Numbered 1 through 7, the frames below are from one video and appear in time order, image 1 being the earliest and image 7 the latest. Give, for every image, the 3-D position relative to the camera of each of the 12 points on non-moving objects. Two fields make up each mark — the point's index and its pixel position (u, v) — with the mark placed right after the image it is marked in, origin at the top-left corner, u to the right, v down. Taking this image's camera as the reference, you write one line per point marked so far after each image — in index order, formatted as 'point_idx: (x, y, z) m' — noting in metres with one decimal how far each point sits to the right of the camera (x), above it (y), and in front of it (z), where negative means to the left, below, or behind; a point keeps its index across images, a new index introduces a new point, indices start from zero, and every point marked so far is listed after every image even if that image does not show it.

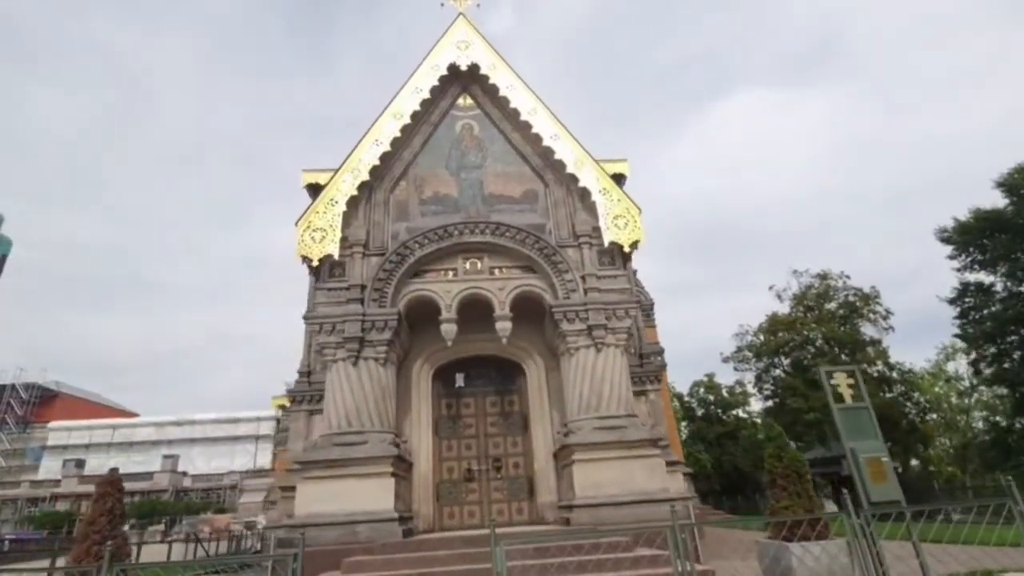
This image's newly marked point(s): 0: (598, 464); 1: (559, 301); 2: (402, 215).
0: (+1.4, -2.7, +9.3) m
1: (+0.9, -0.2, +10.4) m
2: (-2.1, +1.4, +11.1) m
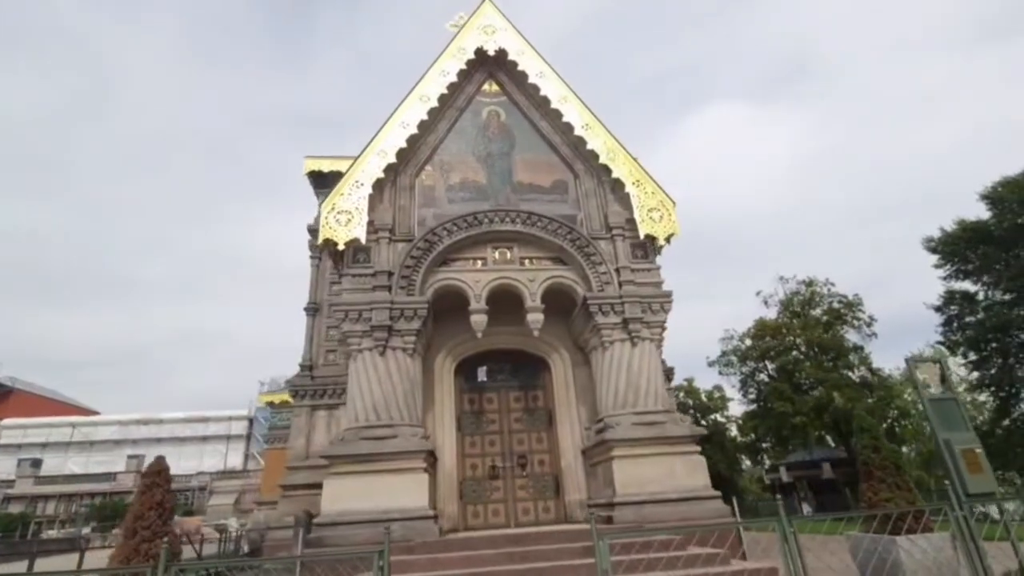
0: (+1.9, -2.6, +9.0) m
1: (+1.4, -0.1, +10.1) m
2: (-1.5, +1.6, +10.7) m
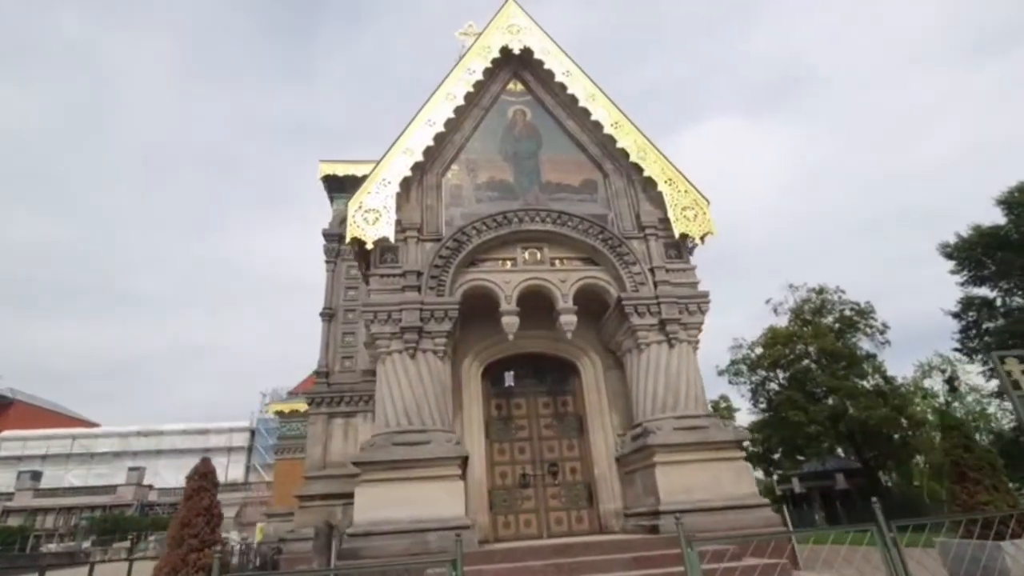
0: (+2.5, -2.6, +8.6) m
1: (+1.9, -0.1, +9.8) m
2: (-1.0, +1.5, +10.4) m
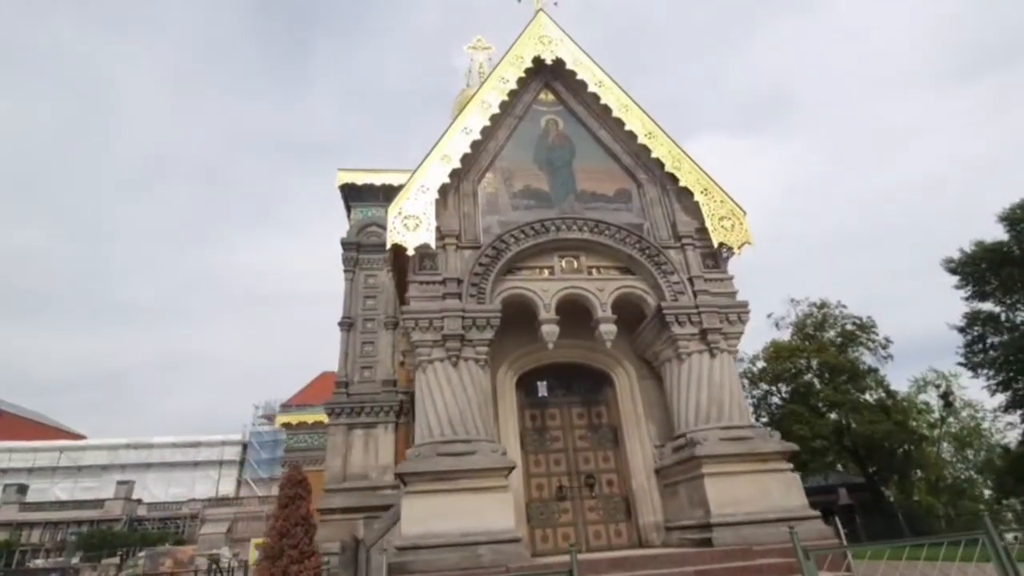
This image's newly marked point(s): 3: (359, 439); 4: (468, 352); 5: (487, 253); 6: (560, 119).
0: (+3.1, -2.7, +8.5) m
1: (+2.6, -0.3, +9.7) m
2: (-0.3, +1.4, +10.3) m
3: (-3.4, -3.4, +13.2) m
4: (-0.7, -1.0, +9.0) m
5: (-0.4, +0.6, +9.7) m
6: (+0.9, +3.3, +11.4) m
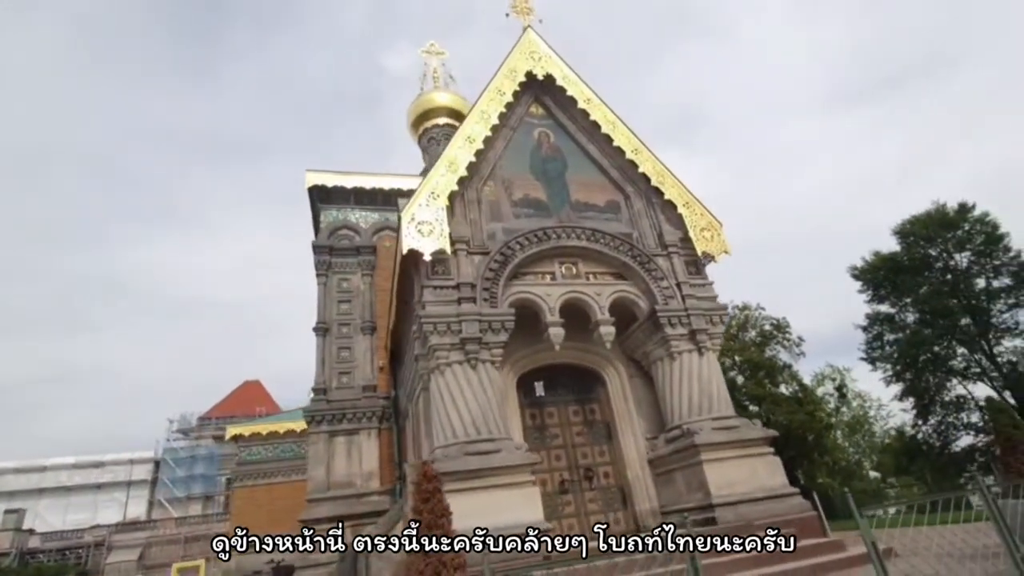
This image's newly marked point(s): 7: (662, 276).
0: (+3.4, -2.8, +9.5) m
1: (+2.7, -0.3, +10.6) m
2: (-0.3, +1.3, +10.7) m
3: (-3.8, -3.5, +13.1) m
4: (-0.4, -1.0, +9.3) m
5: (-0.3, +0.5, +10.1) m
6: (+0.8, +3.2, +12.0) m
7: (+2.8, +0.2, +10.9) m
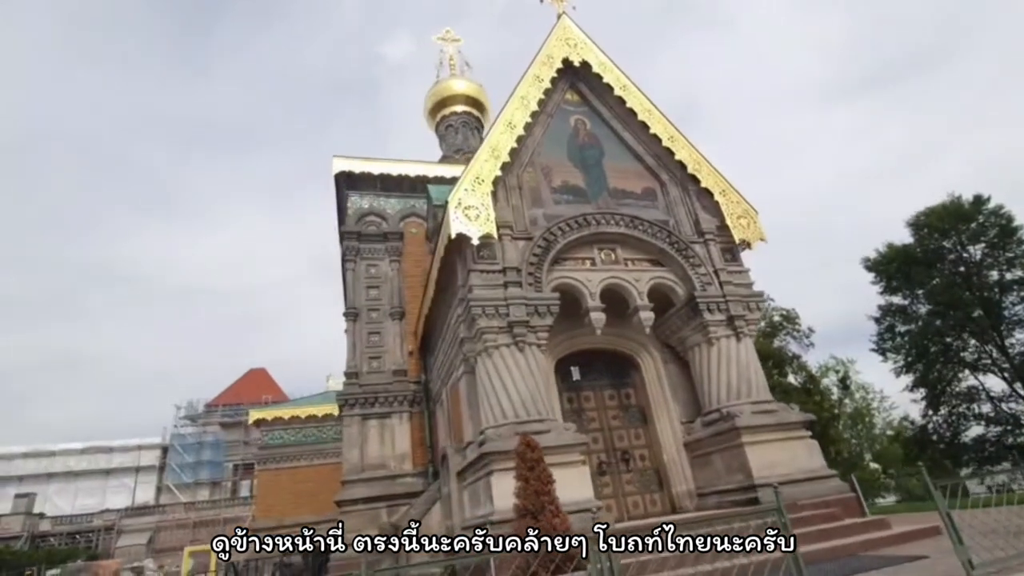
0: (+4.1, -2.6, +9.6) m
1: (+3.4, -0.1, +10.7) m
2: (+0.4, +1.6, +10.8) m
3: (-3.1, -3.2, +13.2) m
4: (+0.3, -0.8, +9.5) m
5: (+0.5, +0.8, +10.2) m
6: (+1.5, +3.5, +12.1) m
7: (+3.5, +0.5, +11.0) m
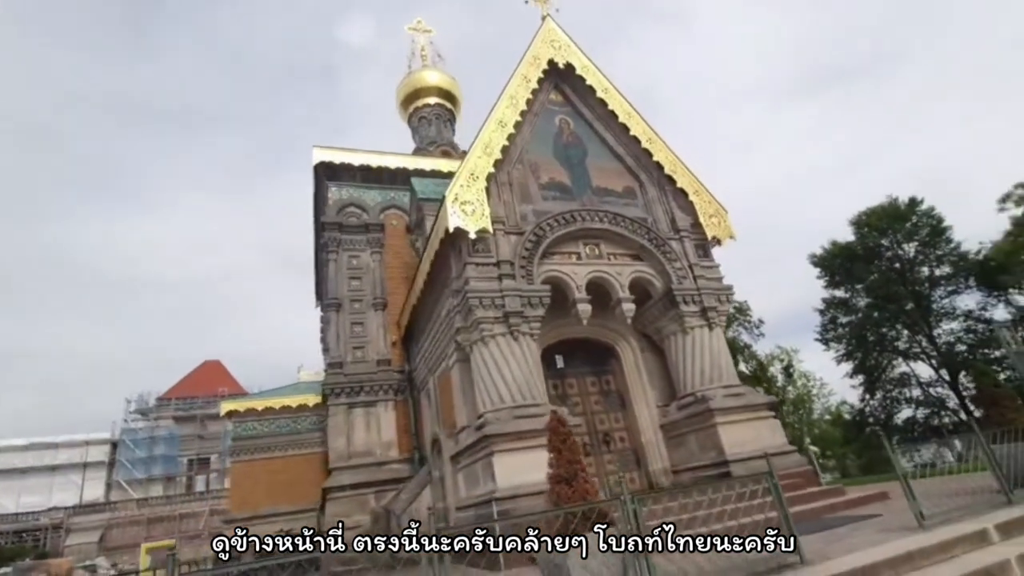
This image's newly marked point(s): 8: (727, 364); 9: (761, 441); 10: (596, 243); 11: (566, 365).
0: (+4.0, -2.4, +10.6) m
1: (+3.2, 0.0, +11.5) m
2: (+0.2, +1.7, +11.4) m
3: (-3.5, -3.0, +13.5) m
4: (+0.2, -0.7, +10.1) m
5: (+0.3, +0.9, +10.8) m
6: (+1.3, +3.6, +12.7) m
7: (+3.3, +0.6, +11.9) m
8: (+4.1, -1.5, +11.3) m
9: (+4.5, -2.8, +10.6) m
10: (+1.7, +0.9, +11.6) m
11: (+1.1, -1.6, +12.0) m
